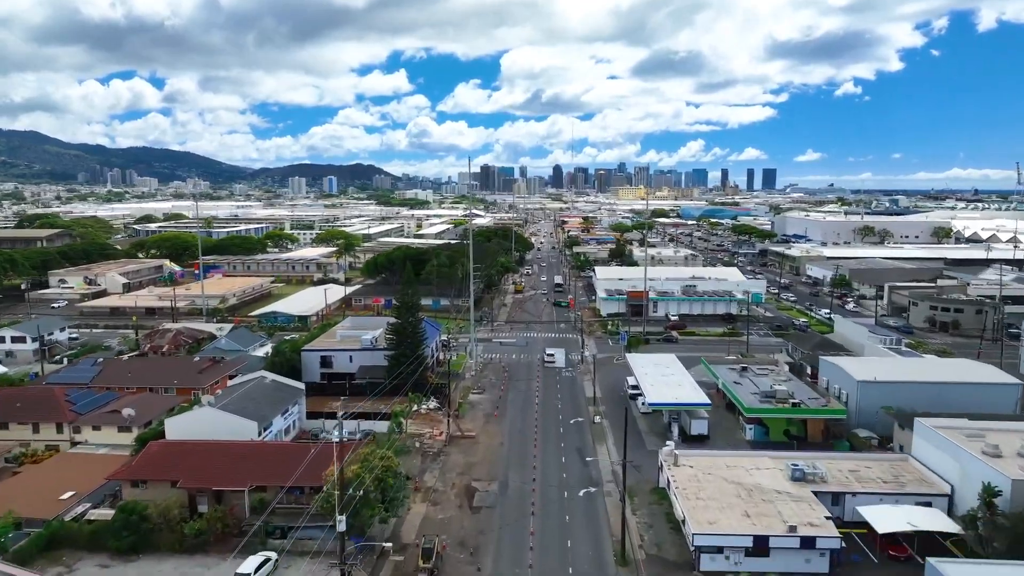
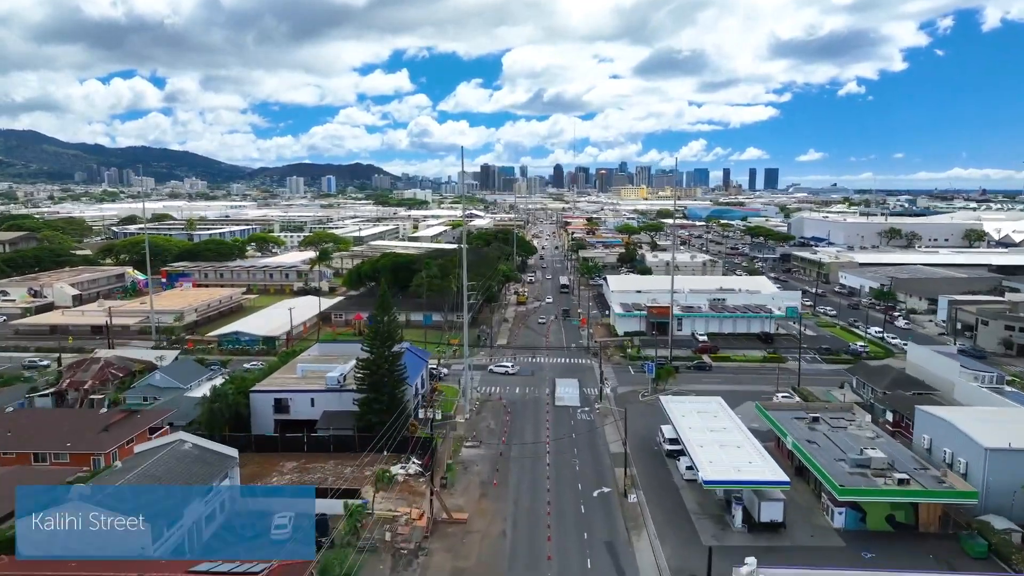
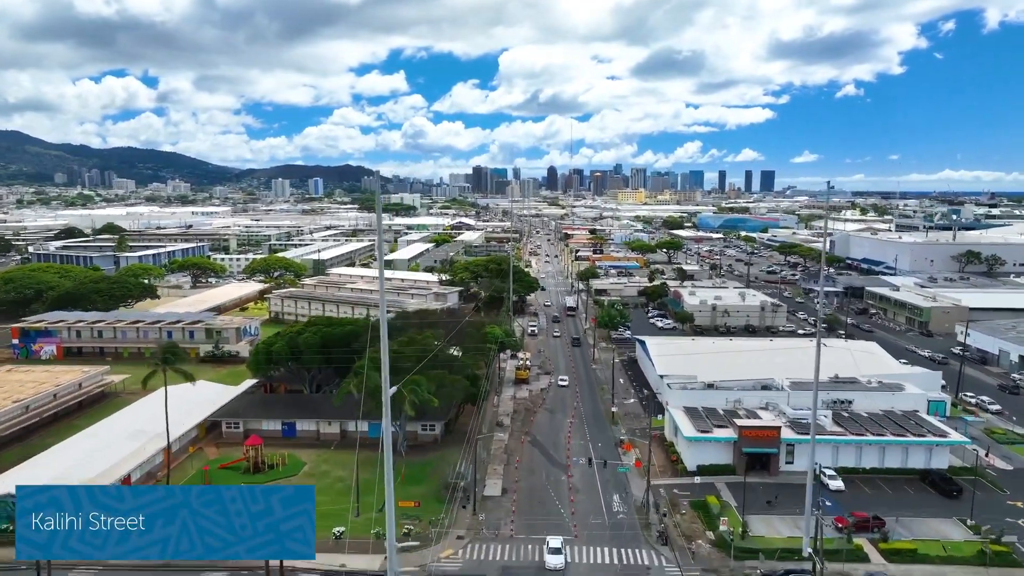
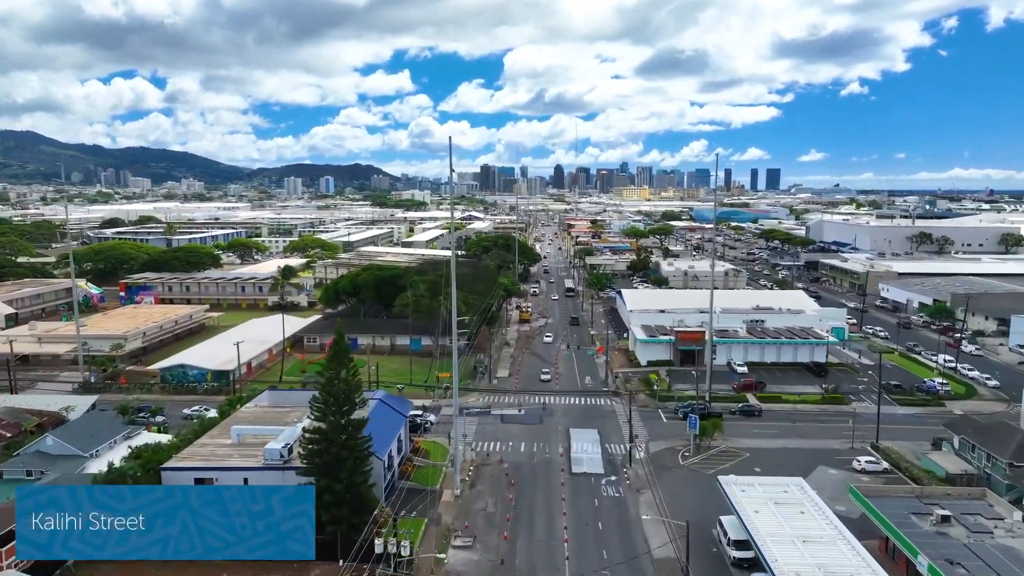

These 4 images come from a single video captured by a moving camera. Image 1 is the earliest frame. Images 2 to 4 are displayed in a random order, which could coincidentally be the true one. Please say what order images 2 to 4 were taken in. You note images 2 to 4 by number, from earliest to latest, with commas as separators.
2, 4, 3
